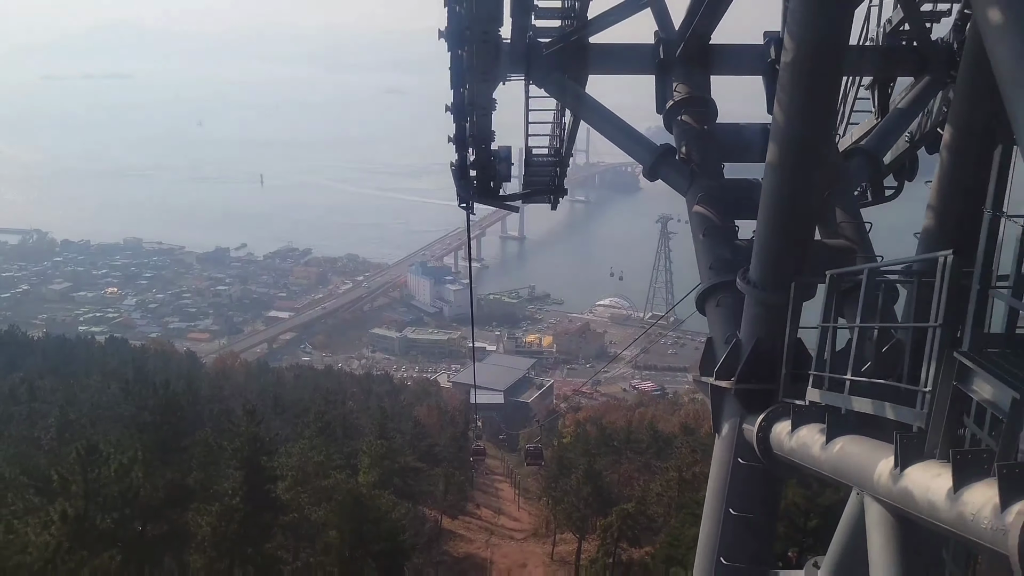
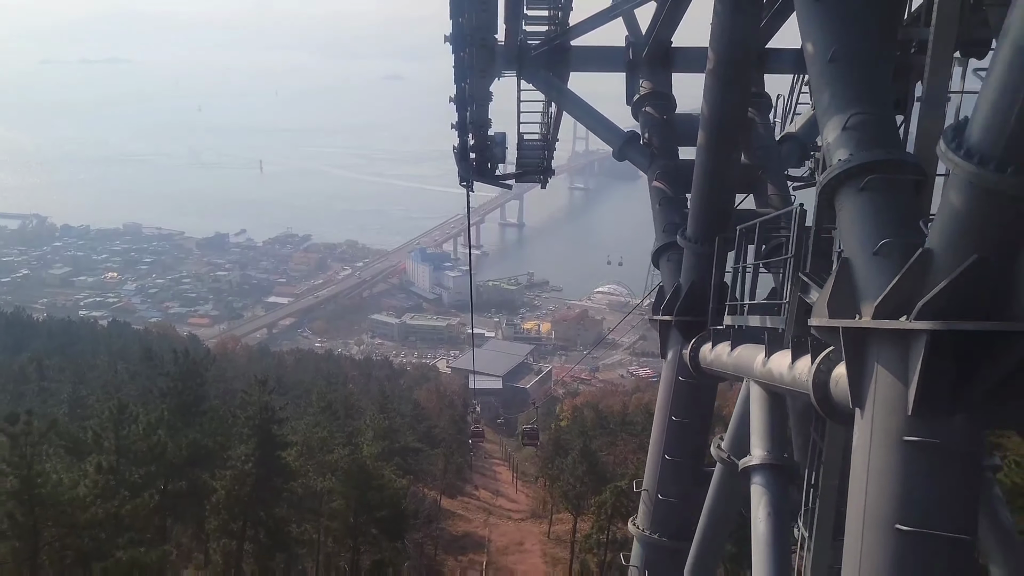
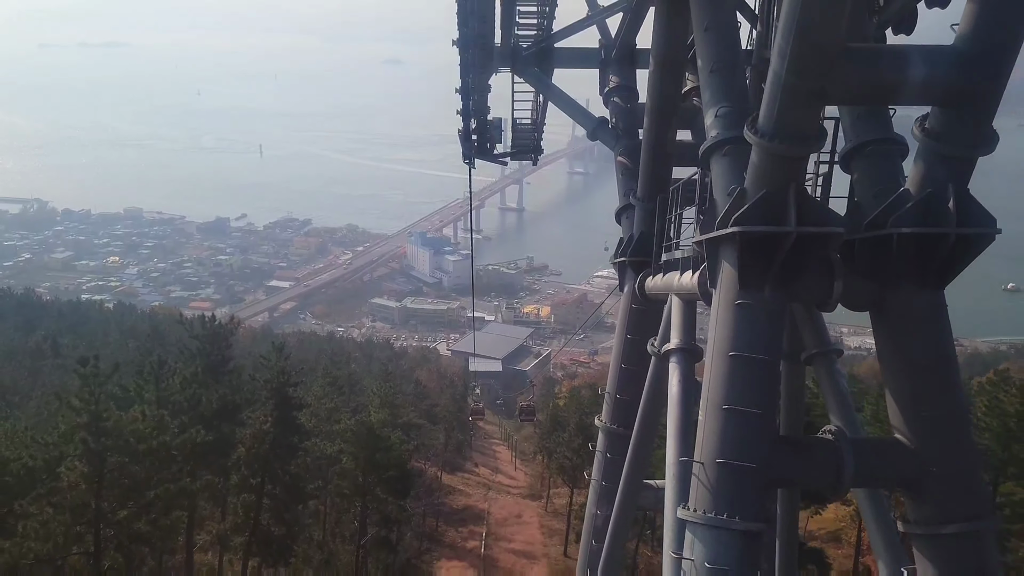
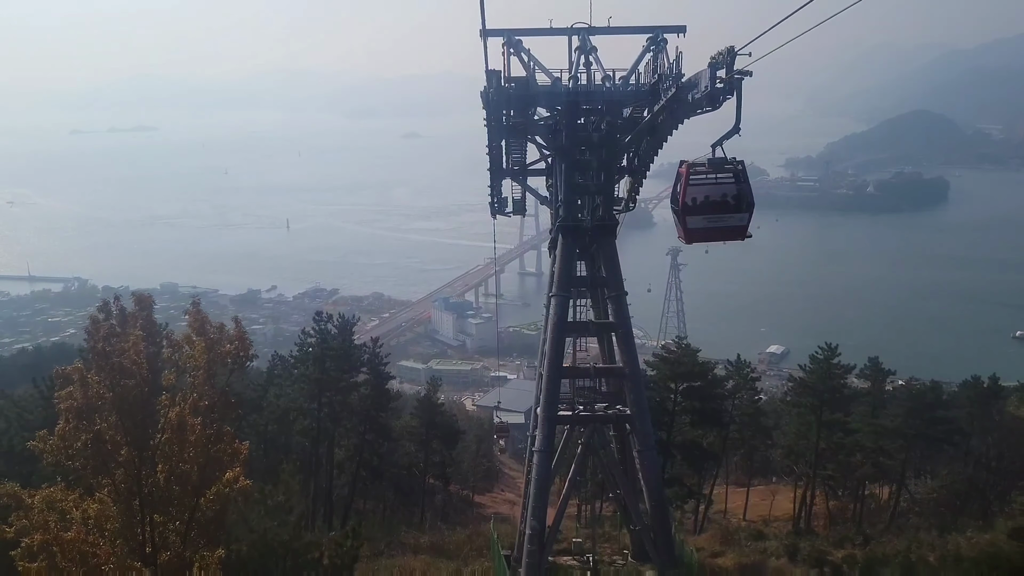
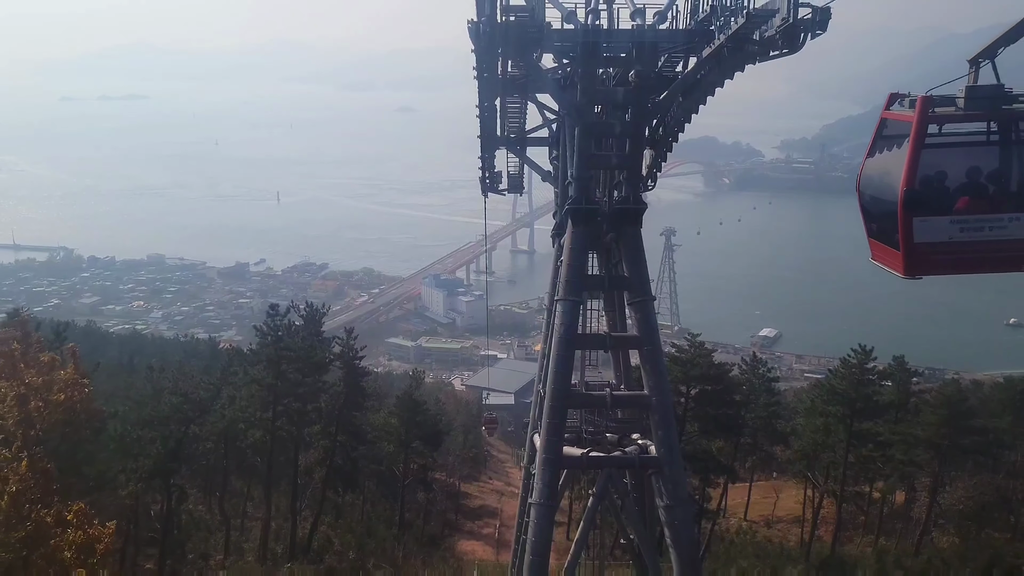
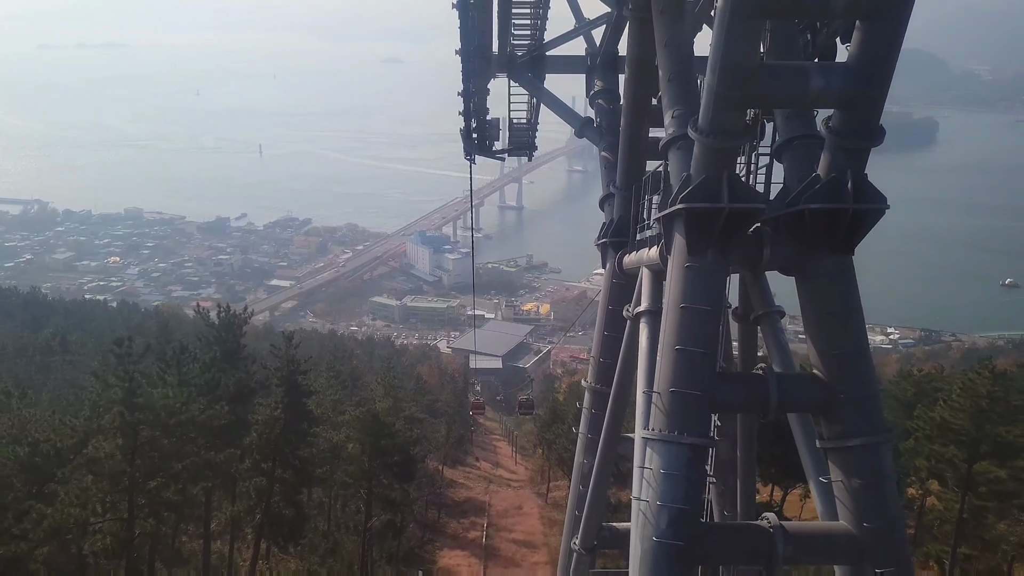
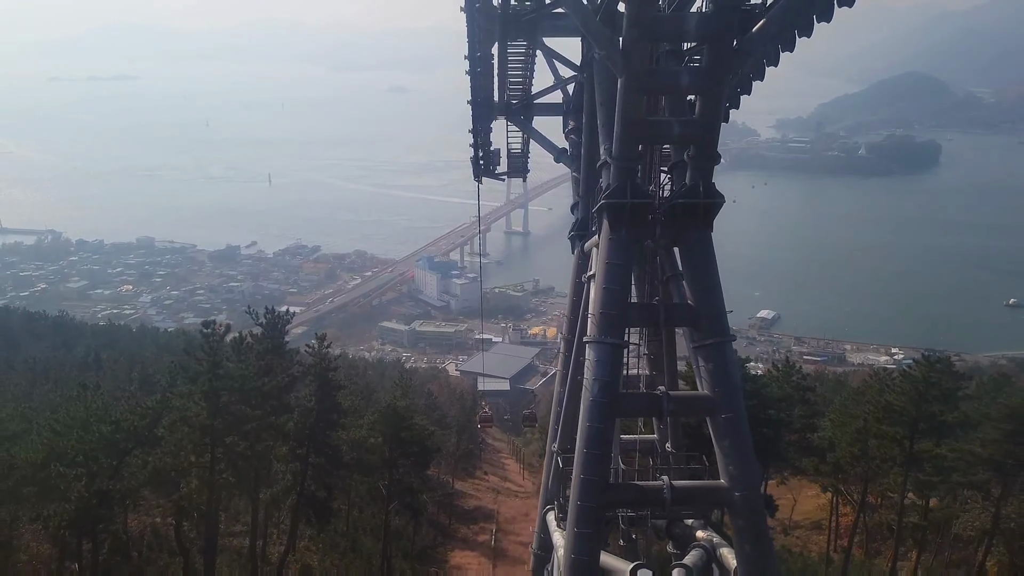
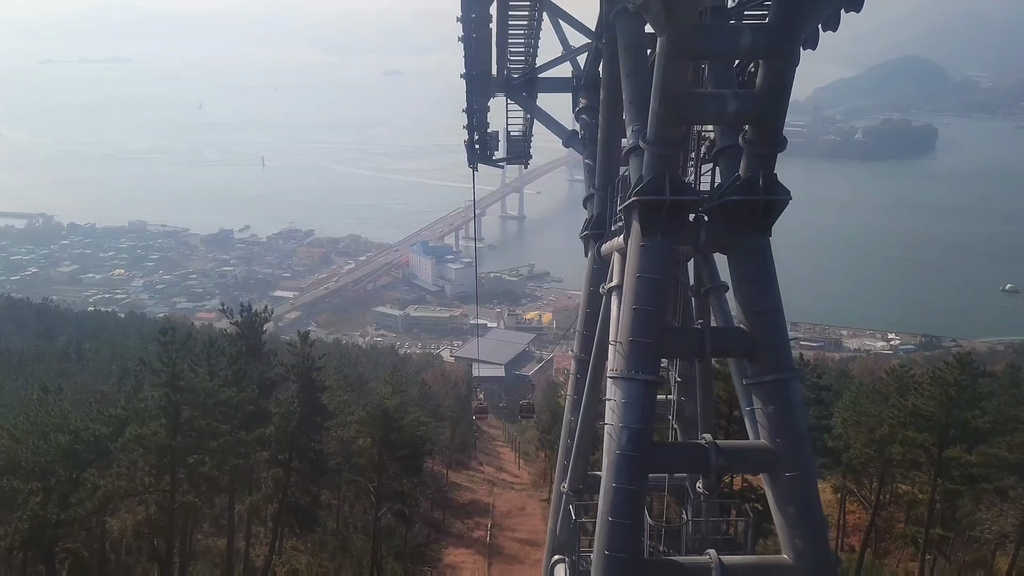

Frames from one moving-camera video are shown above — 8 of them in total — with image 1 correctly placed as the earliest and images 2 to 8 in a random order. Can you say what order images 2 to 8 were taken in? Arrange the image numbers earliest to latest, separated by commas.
2, 3, 6, 8, 7, 5, 4
